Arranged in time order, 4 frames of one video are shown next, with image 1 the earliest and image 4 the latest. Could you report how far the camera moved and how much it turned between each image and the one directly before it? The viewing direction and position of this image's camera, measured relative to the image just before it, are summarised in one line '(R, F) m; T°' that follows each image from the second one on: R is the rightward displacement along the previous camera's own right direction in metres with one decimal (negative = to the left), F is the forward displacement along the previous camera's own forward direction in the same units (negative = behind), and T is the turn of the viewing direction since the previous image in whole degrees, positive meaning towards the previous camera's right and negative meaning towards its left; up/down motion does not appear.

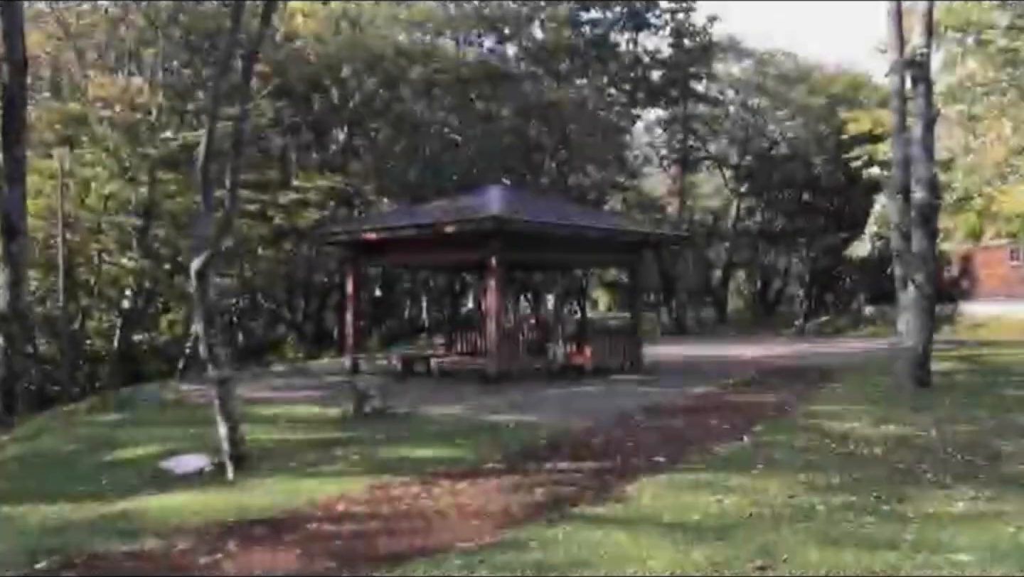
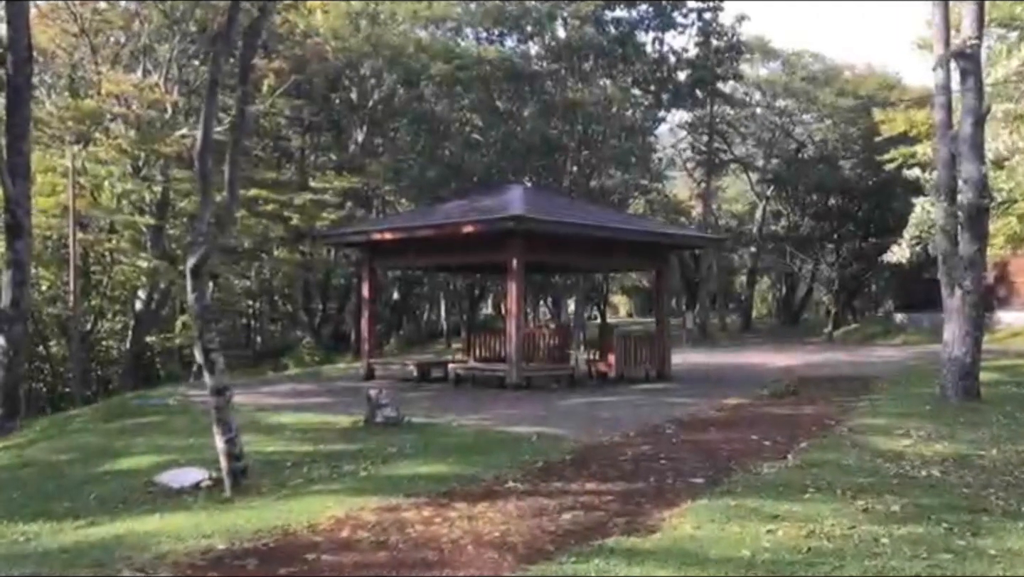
(0.0, +0.6) m; -1°
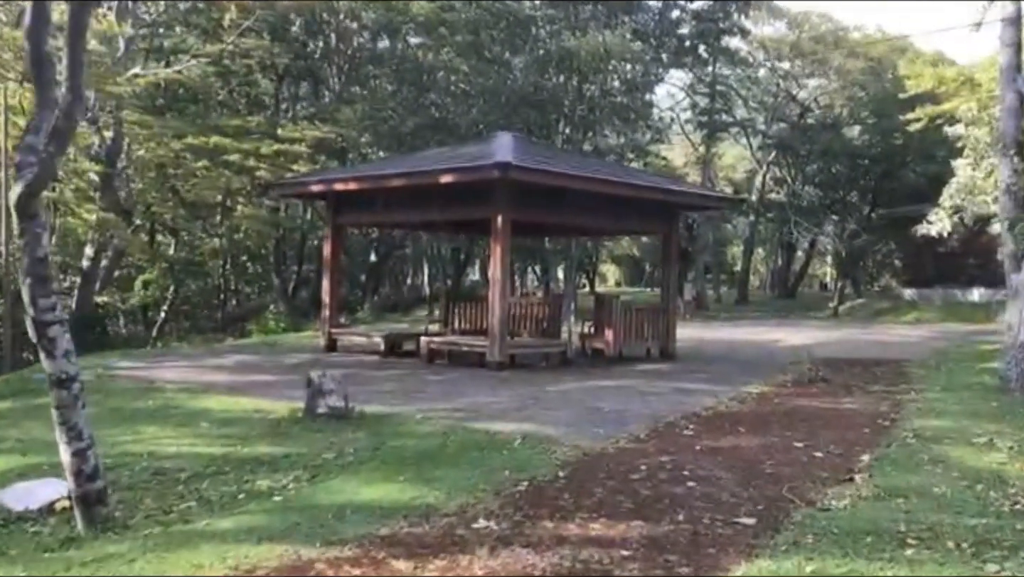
(+0.1, +2.0) m; +1°
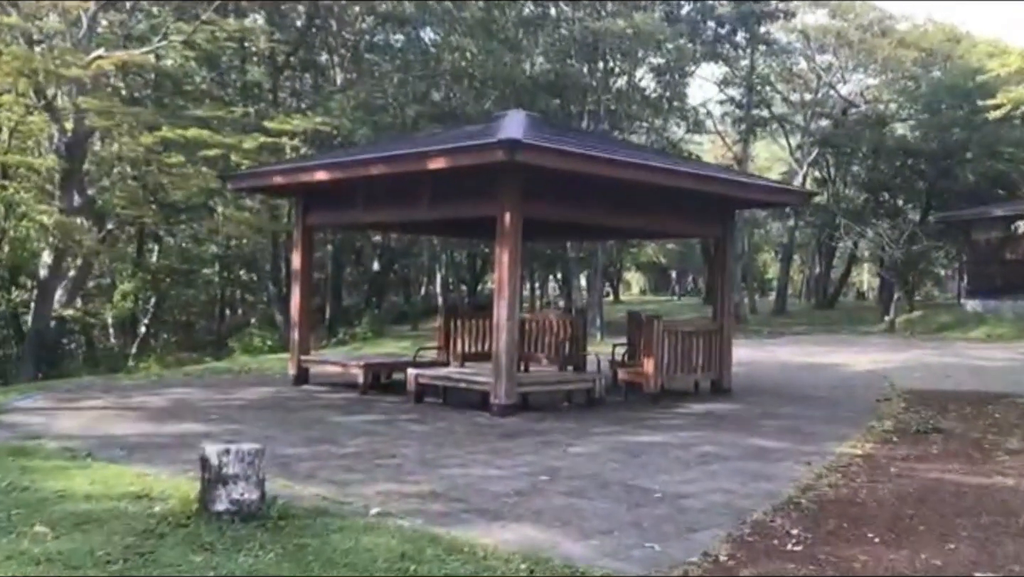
(+0.1, +2.7) m; -1°
